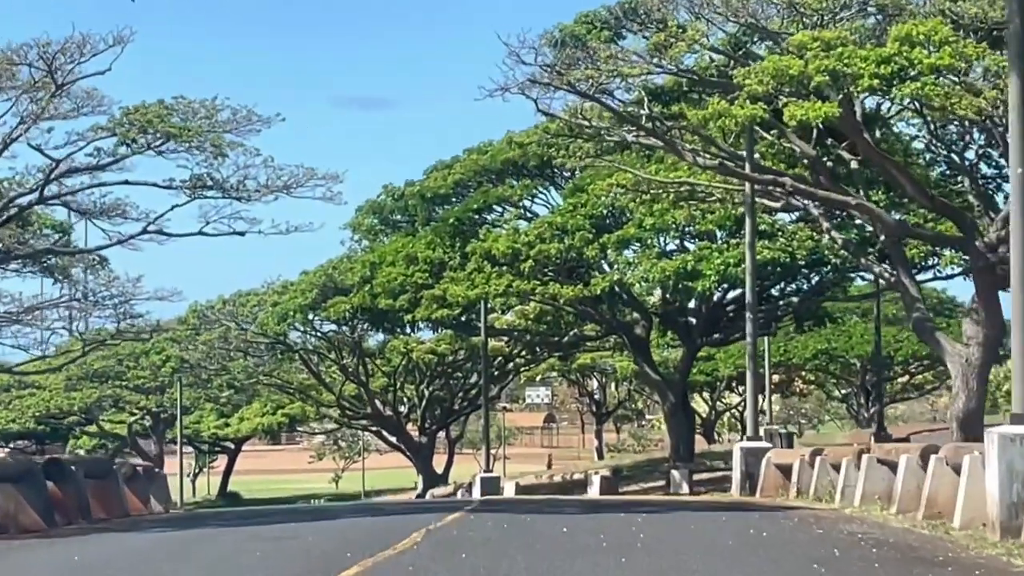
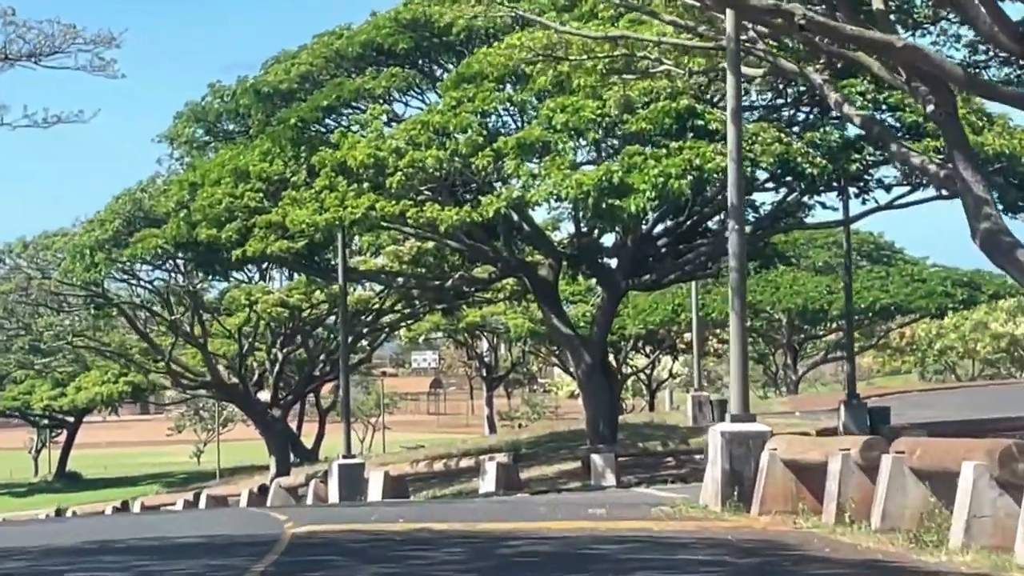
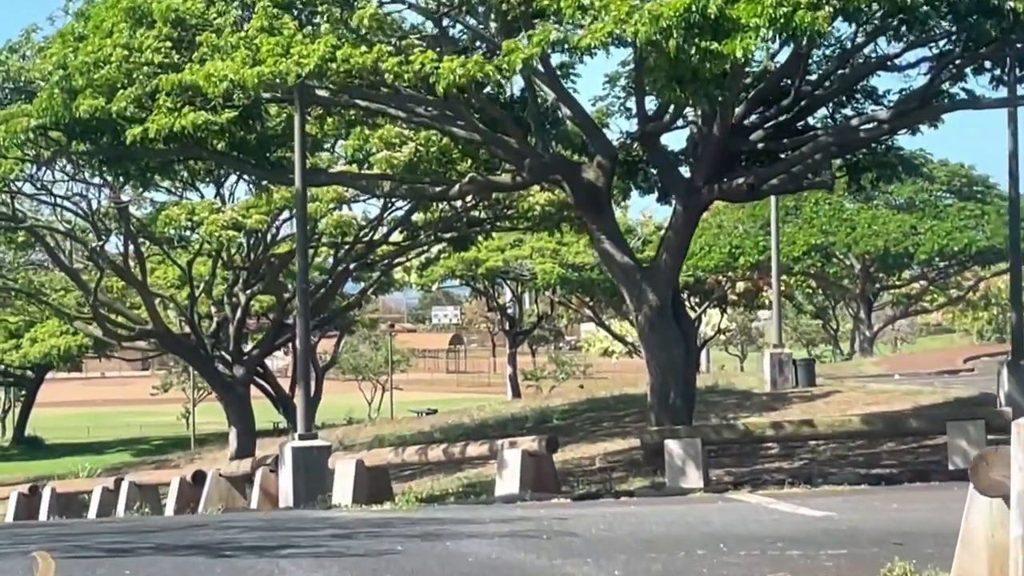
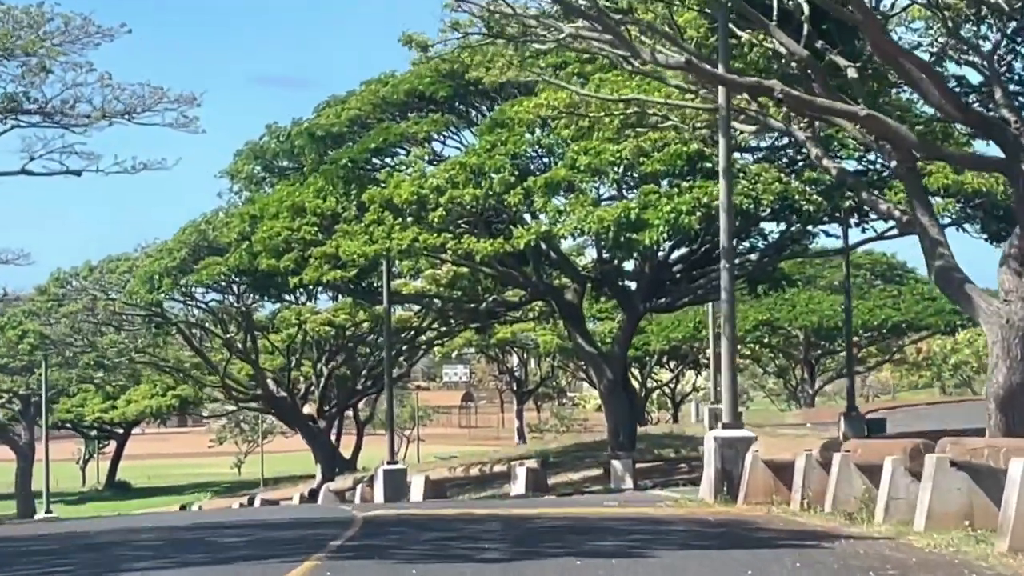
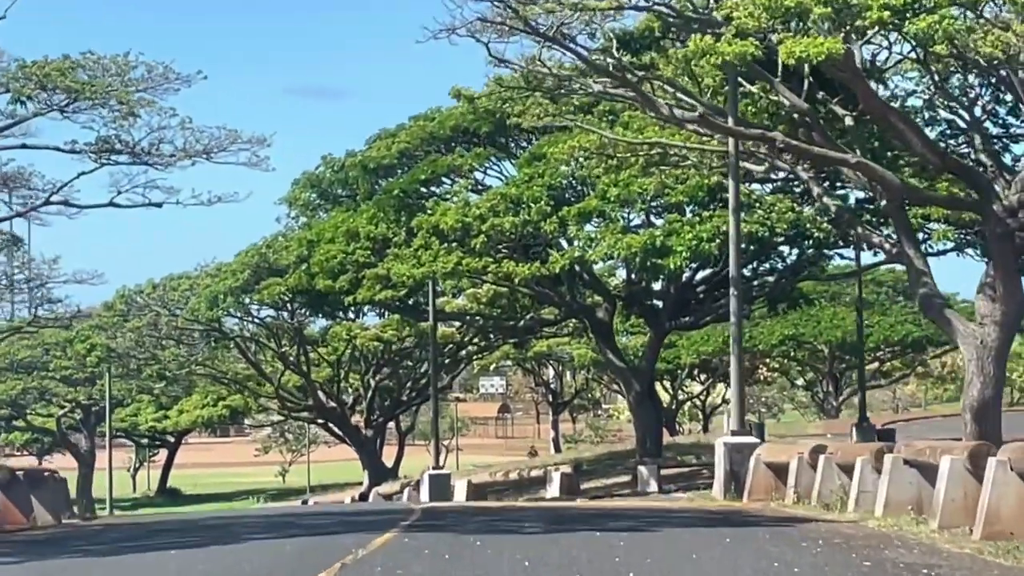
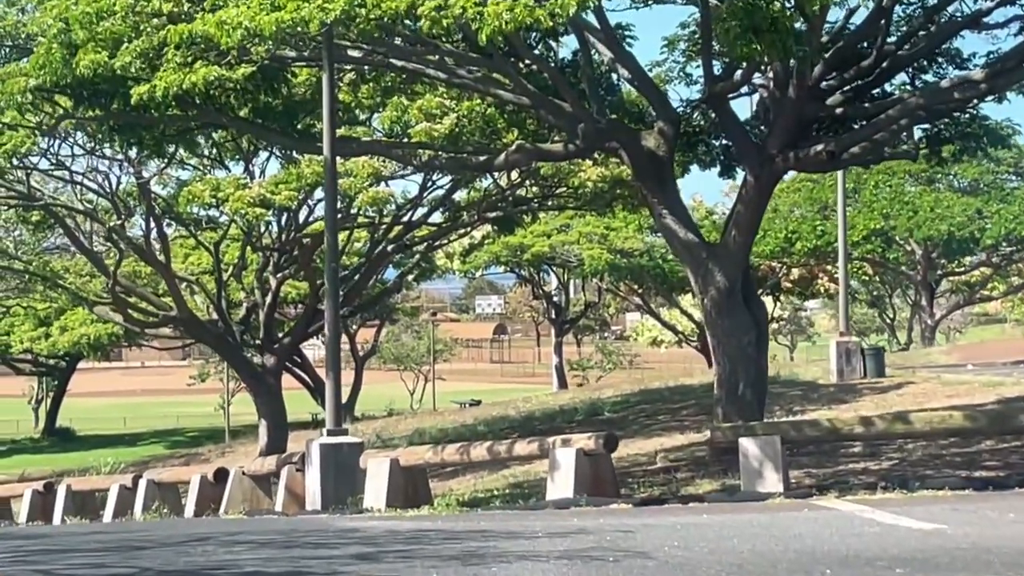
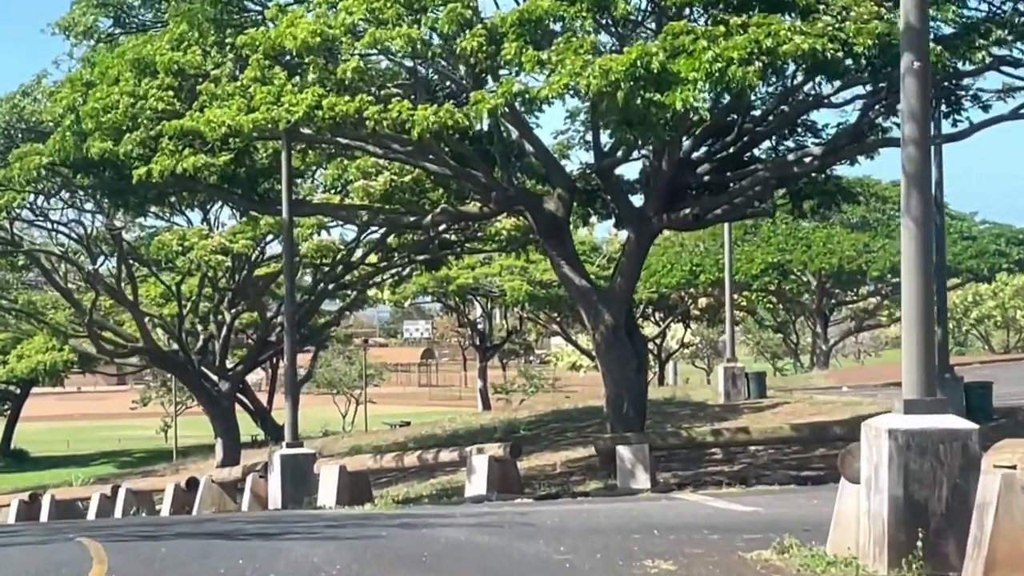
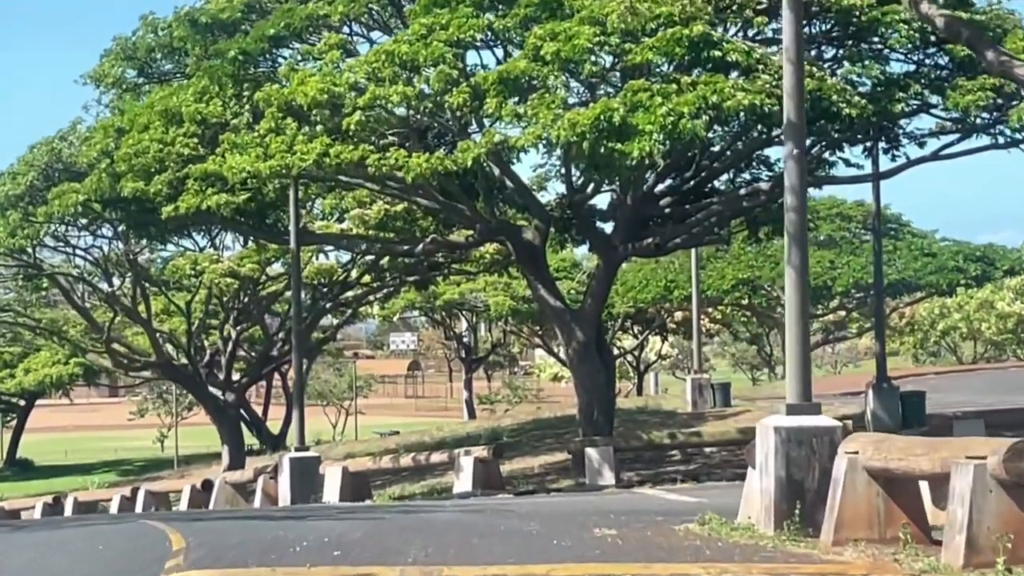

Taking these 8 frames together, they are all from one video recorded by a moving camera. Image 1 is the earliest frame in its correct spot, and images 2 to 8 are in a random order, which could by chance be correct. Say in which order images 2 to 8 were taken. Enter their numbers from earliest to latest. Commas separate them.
5, 4, 2, 8, 7, 3, 6
